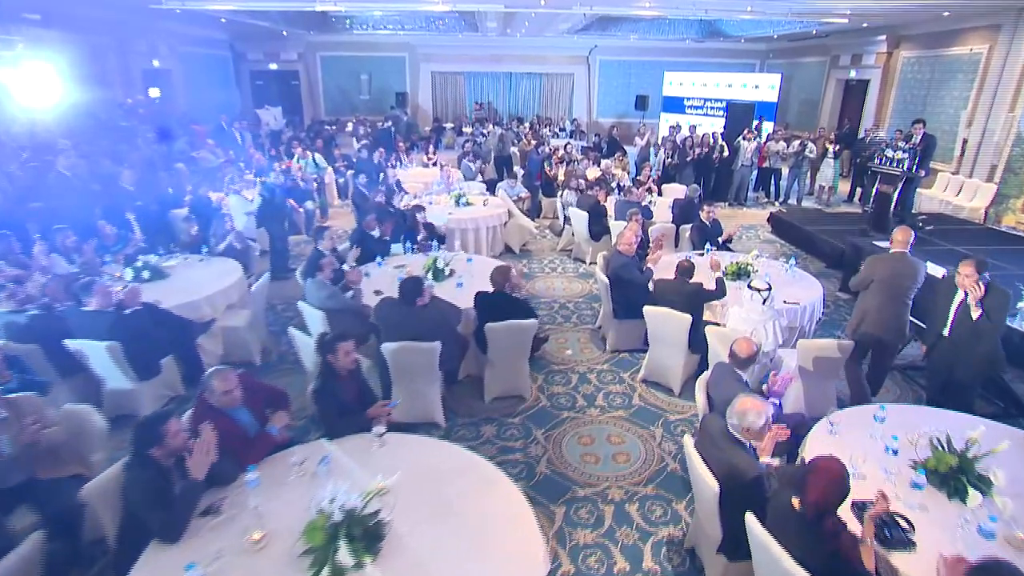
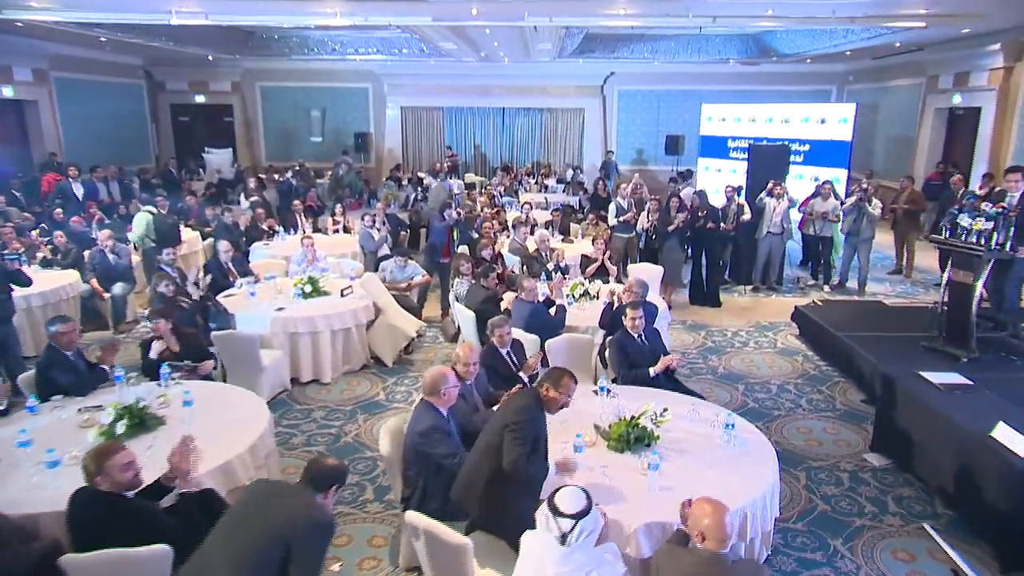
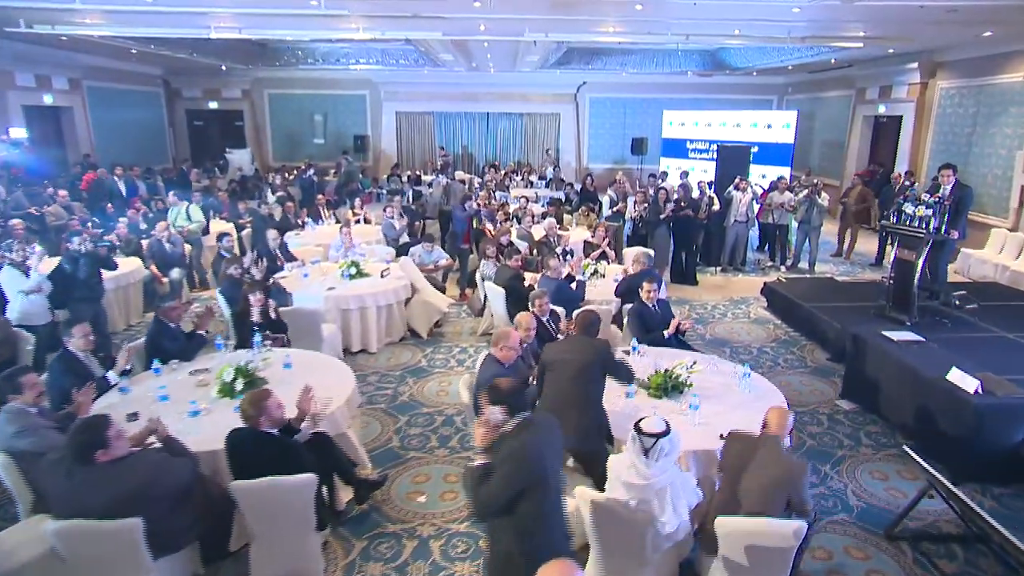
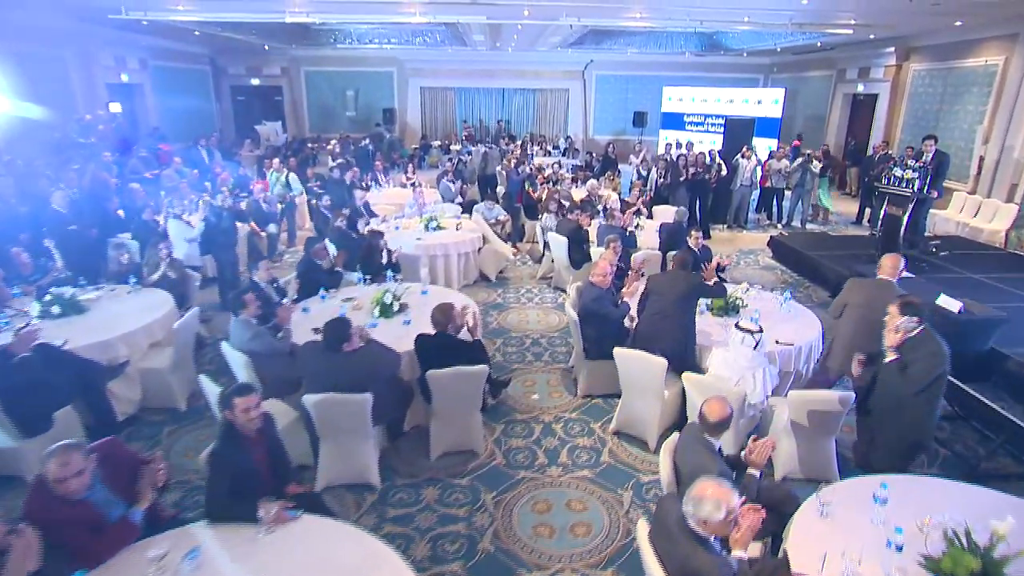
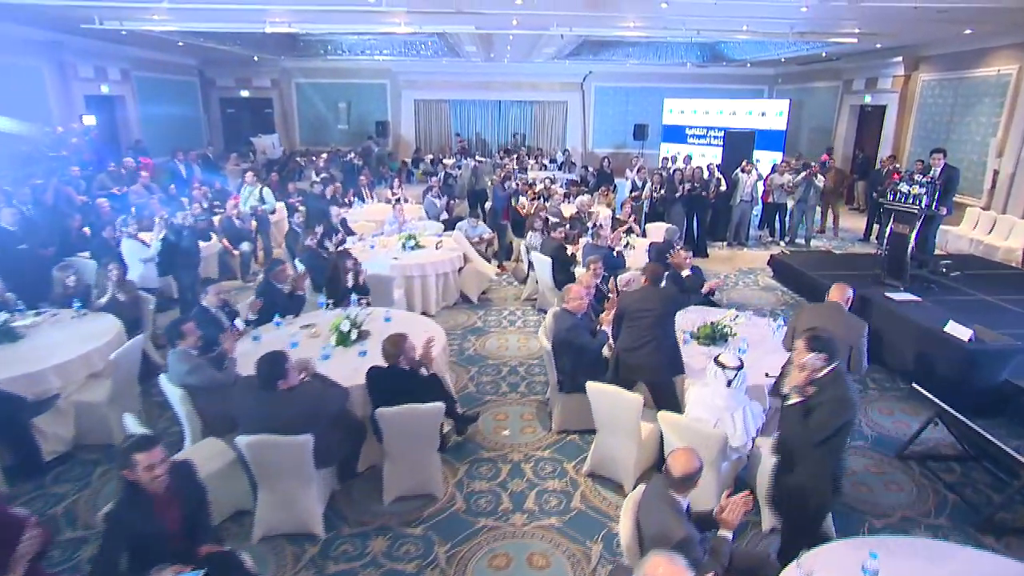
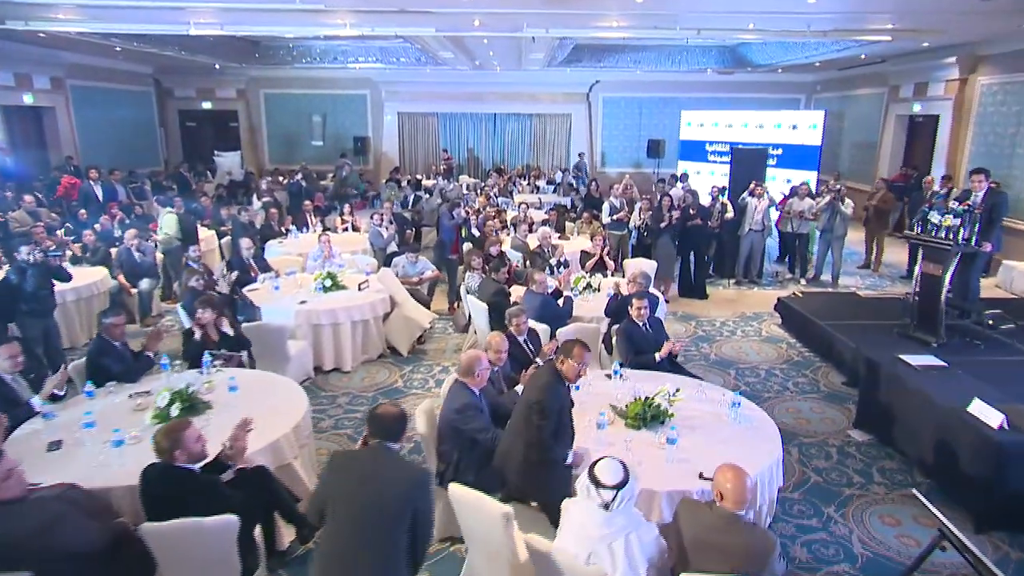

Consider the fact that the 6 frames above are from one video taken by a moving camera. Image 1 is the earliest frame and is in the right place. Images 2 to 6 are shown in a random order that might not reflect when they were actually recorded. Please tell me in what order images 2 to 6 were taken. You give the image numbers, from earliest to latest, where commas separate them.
4, 5, 3, 6, 2
